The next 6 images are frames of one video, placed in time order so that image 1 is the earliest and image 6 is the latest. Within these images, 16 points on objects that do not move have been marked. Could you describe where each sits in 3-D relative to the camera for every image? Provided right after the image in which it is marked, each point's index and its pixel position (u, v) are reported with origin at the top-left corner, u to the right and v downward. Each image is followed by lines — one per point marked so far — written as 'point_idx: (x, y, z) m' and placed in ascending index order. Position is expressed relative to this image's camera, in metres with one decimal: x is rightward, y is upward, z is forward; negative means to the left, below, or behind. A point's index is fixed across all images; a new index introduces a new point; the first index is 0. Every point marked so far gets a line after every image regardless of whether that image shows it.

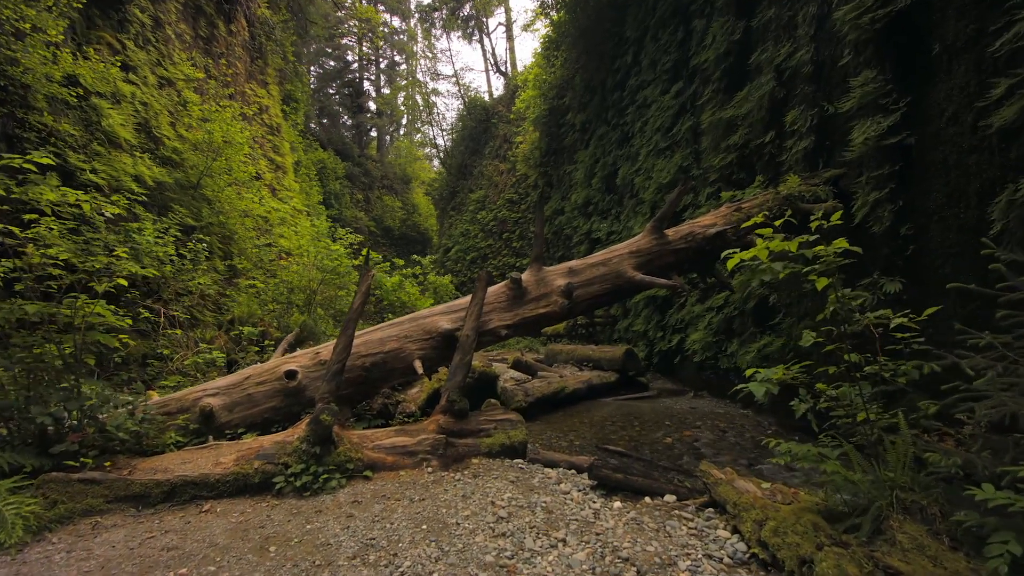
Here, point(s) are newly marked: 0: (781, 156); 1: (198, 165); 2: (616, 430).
0: (+3.1, +1.5, +5.8) m
1: (-5.4, +2.1, +8.8) m
2: (+1.0, -1.4, +5.1) m
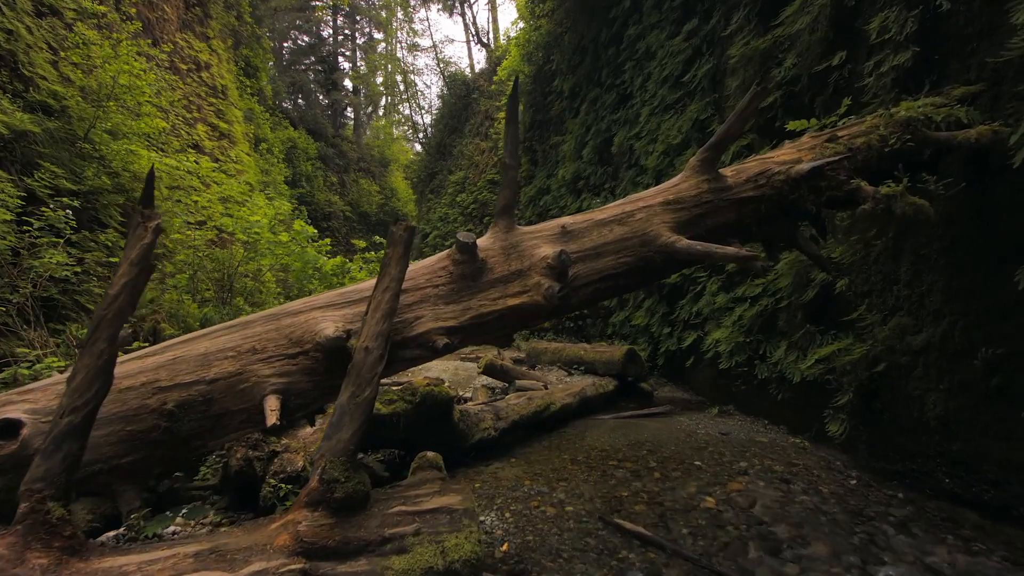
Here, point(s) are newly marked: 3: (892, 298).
0: (+2.8, +1.6, +4.2) m
1: (-5.7, +2.3, +6.9) m
2: (+0.8, -1.3, +3.4) m
3: (+2.6, -0.1, +3.6) m
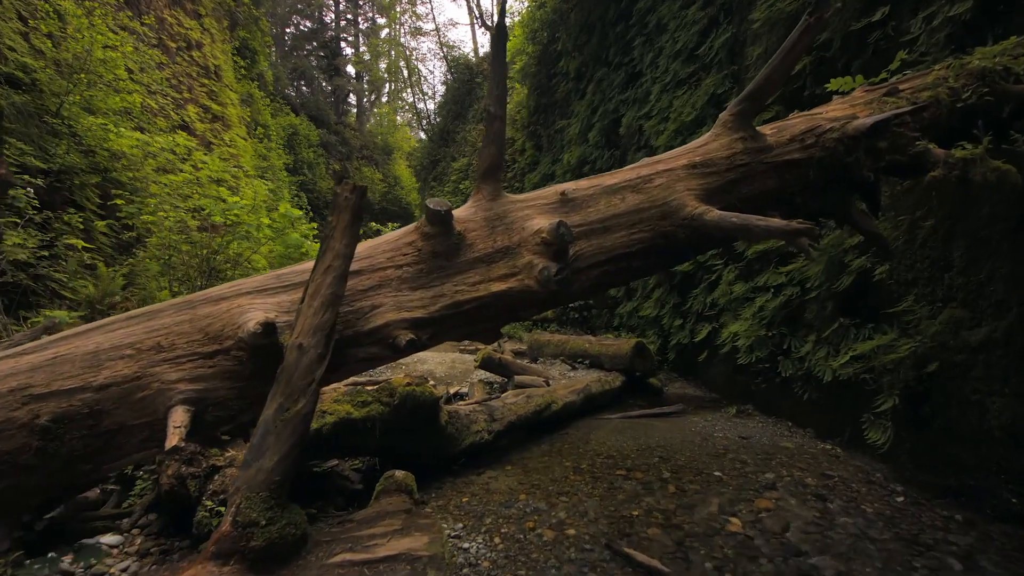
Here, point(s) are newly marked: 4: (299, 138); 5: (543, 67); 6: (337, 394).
0: (+2.8, +1.7, +3.7) m
1: (-5.7, +2.5, +6.4) m
2: (+0.7, -1.2, +3.0) m
3: (+2.6, 0.0, +3.1) m
4: (-8.2, +5.8, +19.5) m
5: (+0.8, +5.4, +12.4) m
6: (-1.0, -0.6, +2.9) m
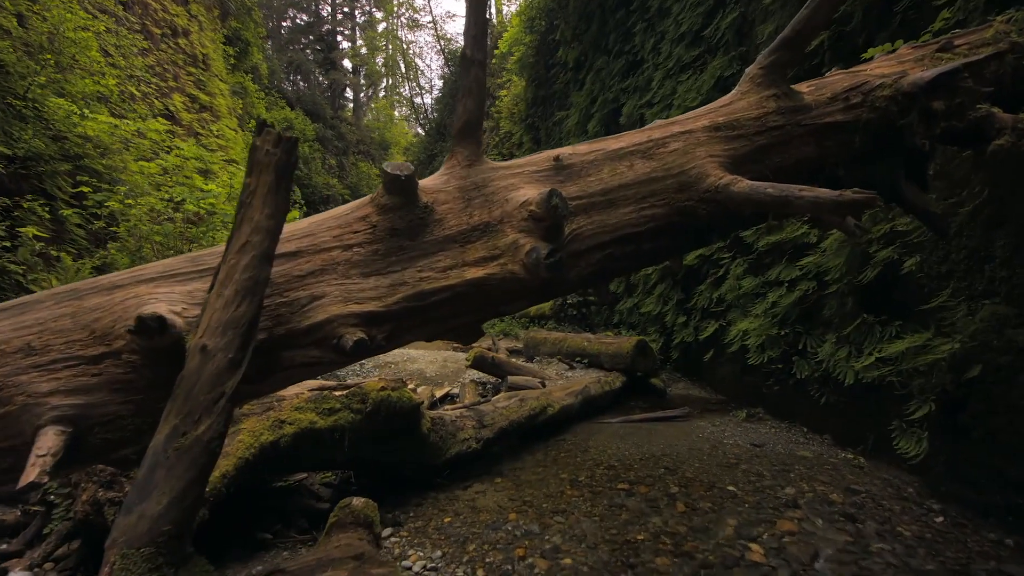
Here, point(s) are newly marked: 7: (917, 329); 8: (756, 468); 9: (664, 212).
0: (+2.7, +1.8, +3.3) m
1: (-5.8, +2.6, +6.1) m
2: (+0.7, -1.1, +2.6) m
3: (+2.5, 0.0, +2.7) m
4: (-8.3, +5.9, +19.1) m
5: (+0.7, +5.5, +12.1) m
6: (-1.1, -0.6, +2.5) m
7: (+2.5, -0.3, +3.1) m
8: (+1.5, -1.1, +3.2) m
9: (+0.6, +0.3, +1.9) m
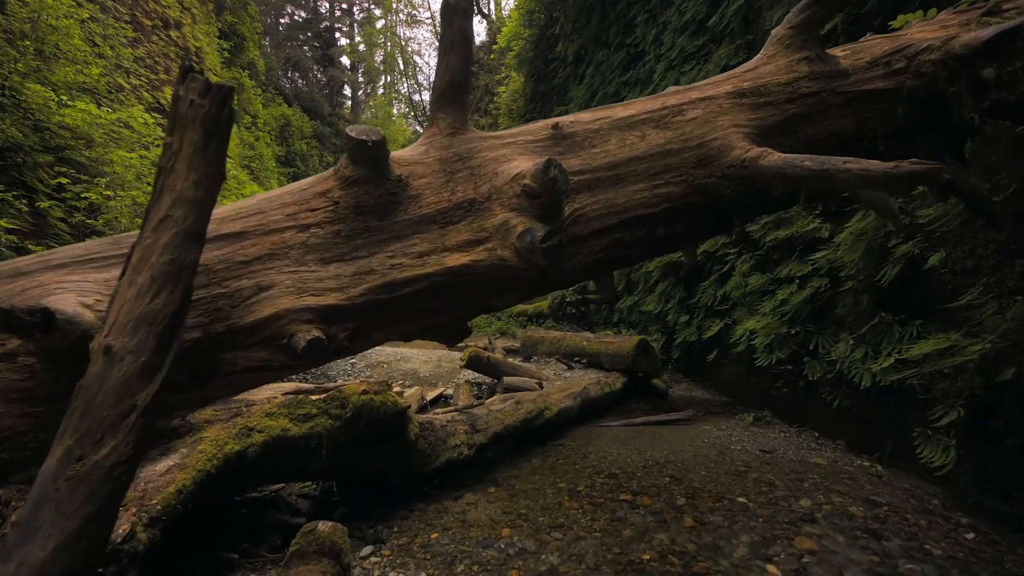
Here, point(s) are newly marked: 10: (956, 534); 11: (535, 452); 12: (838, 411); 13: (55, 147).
0: (+2.7, +1.8, +3.1) m
1: (-5.8, +2.6, +5.8) m
2: (+0.6, -1.1, +2.4) m
3: (+2.5, +0.1, +2.5) m
4: (-8.3, +6.0, +18.9) m
5: (+0.7, +5.5, +11.8) m
6: (-1.1, -0.5, +2.3) m
7: (+2.4, -0.2, +2.9) m
8: (+1.5, -1.1, +3.0) m
9: (+0.5, +0.3, +1.7) m
10: (+2.1, -1.1, +2.4) m
11: (+0.2, -1.2, +3.5) m
12: (+2.3, -0.9, +3.6) m
13: (-5.4, +1.7, +6.0) m
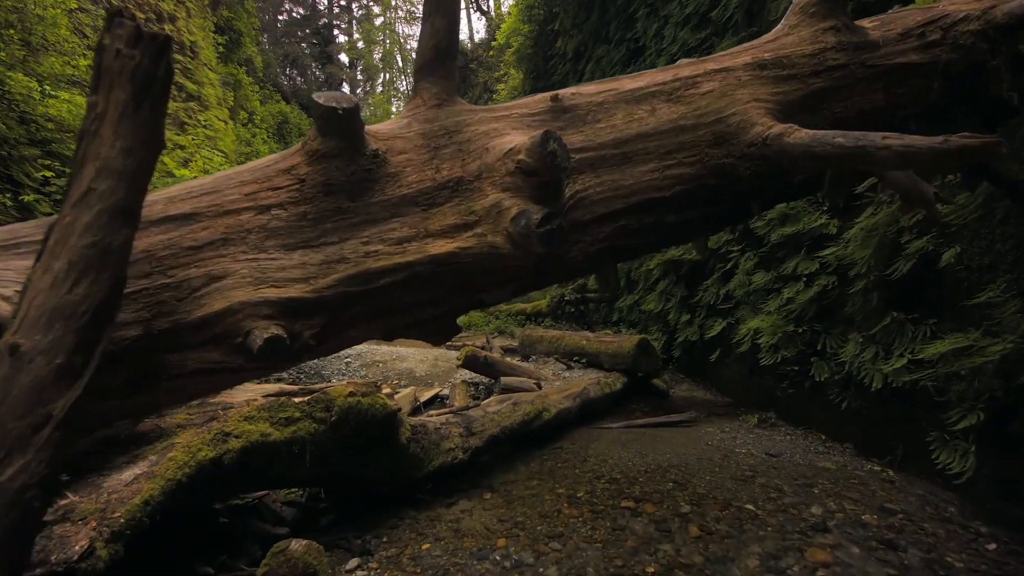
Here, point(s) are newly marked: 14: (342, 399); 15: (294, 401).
0: (+2.7, +1.8, +3.0) m
1: (-5.8, +2.7, +5.7) m
2: (+0.6, -1.1, +2.3) m
3: (+2.5, +0.1, +2.4) m
4: (-8.4, +6.1, +18.7) m
5: (+0.6, +5.6, +11.7) m
6: (-1.1, -0.5, +2.2) m
7: (+2.4, -0.2, +2.8) m
8: (+1.5, -1.1, +2.9) m
9: (+0.5, +0.3, +1.6) m
10: (+2.1, -1.1, +2.3) m
11: (+0.1, -1.1, +3.4) m
12: (+2.3, -0.8, +3.5) m
13: (-5.4, +1.7, +5.9) m
14: (-0.7, -0.5, +2.2) m
15: (-1.0, -0.5, +2.3) m
